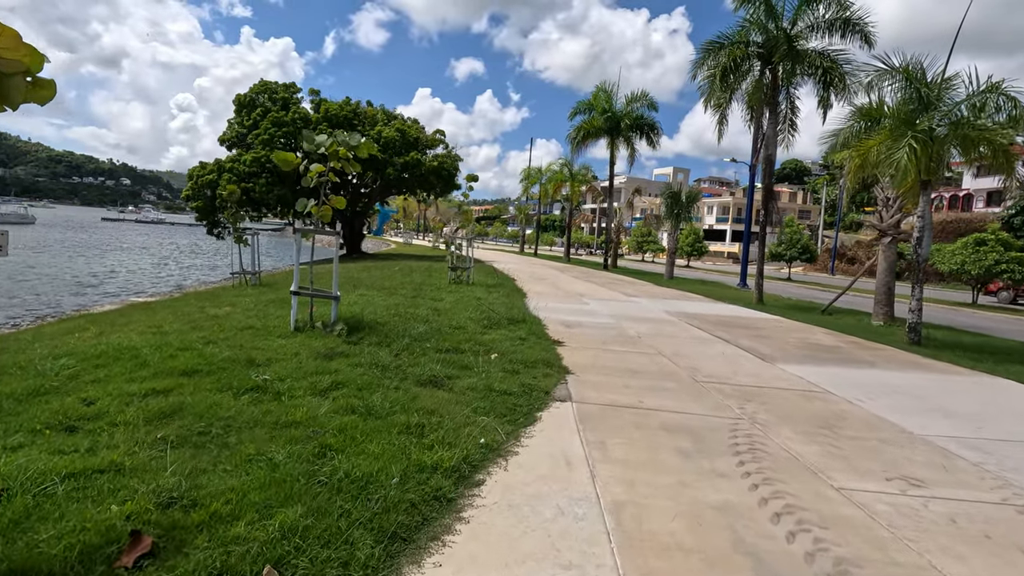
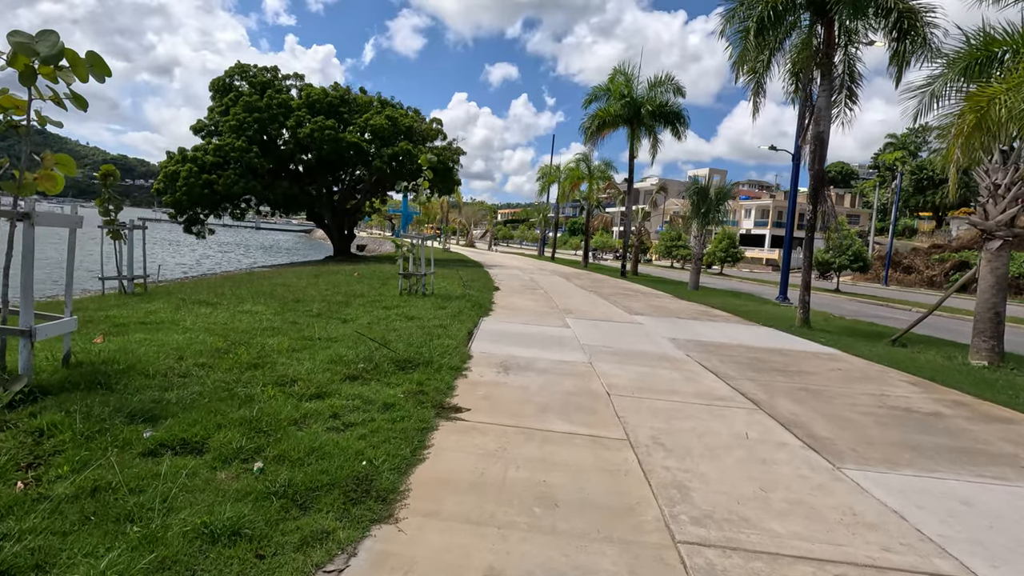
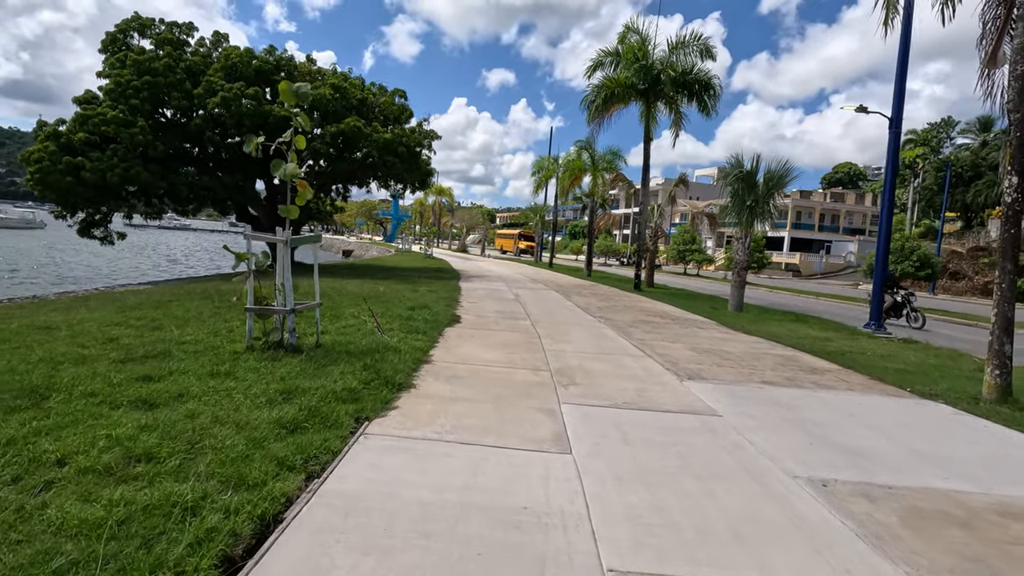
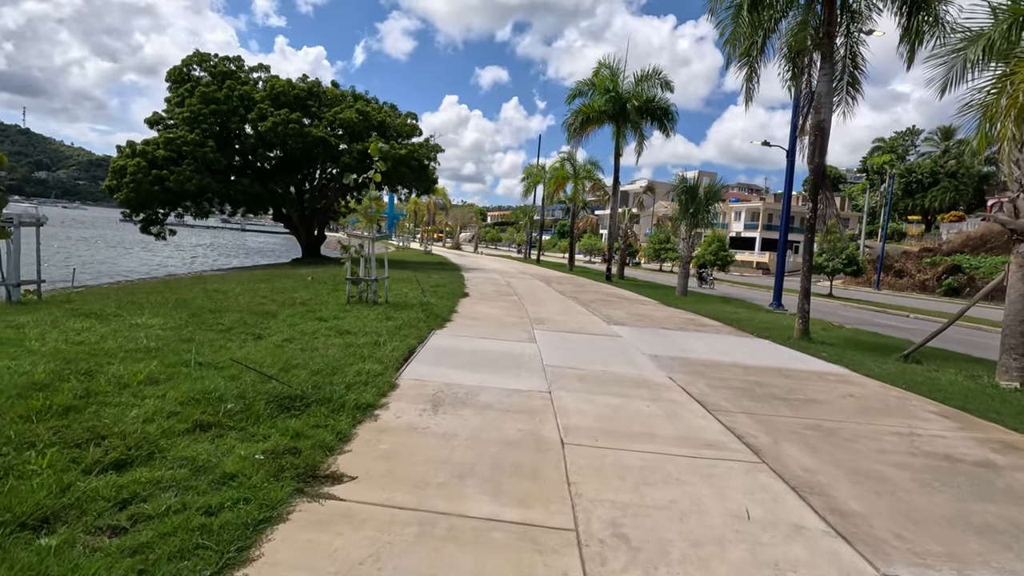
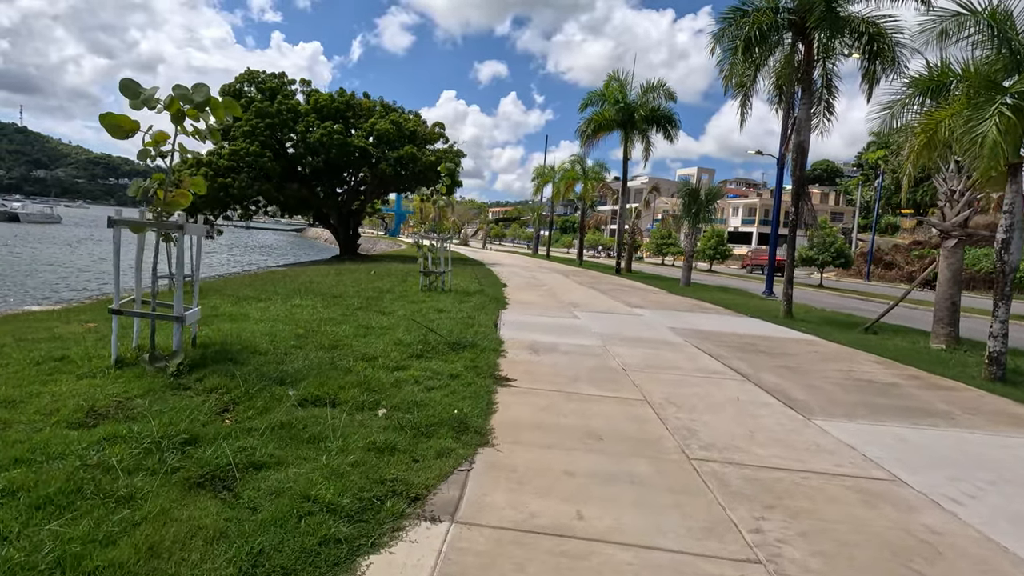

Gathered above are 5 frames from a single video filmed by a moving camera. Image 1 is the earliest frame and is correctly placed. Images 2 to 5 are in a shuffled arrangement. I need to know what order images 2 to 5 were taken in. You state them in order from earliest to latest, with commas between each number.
5, 2, 4, 3
